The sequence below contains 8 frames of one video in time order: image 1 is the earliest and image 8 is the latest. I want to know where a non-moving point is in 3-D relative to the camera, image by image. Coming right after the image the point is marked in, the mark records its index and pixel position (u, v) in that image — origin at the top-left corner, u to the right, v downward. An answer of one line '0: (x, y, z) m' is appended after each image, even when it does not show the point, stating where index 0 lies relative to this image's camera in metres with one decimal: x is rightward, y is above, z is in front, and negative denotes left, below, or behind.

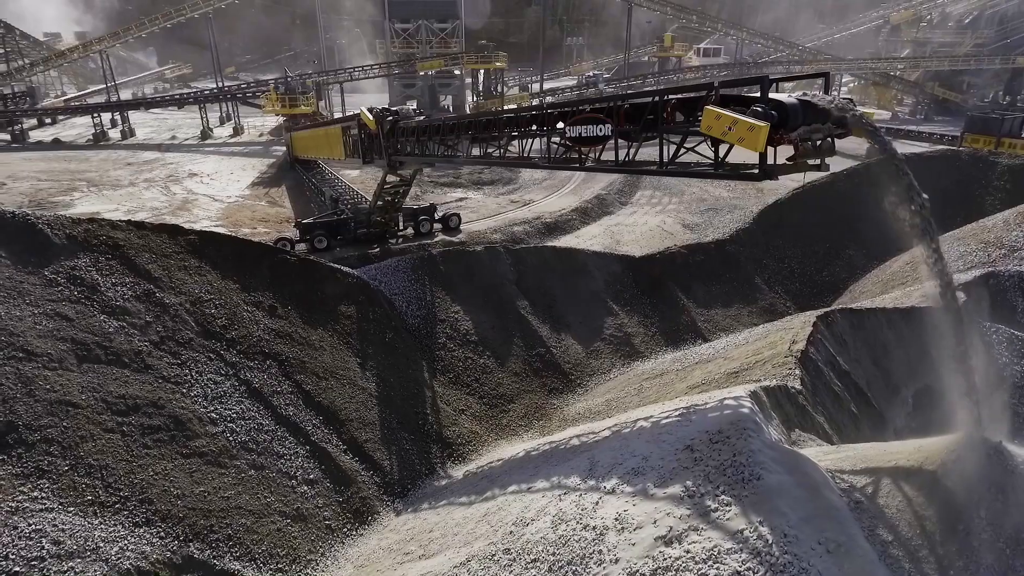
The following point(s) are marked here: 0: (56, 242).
0: (-7.7, +0.8, +9.5) m
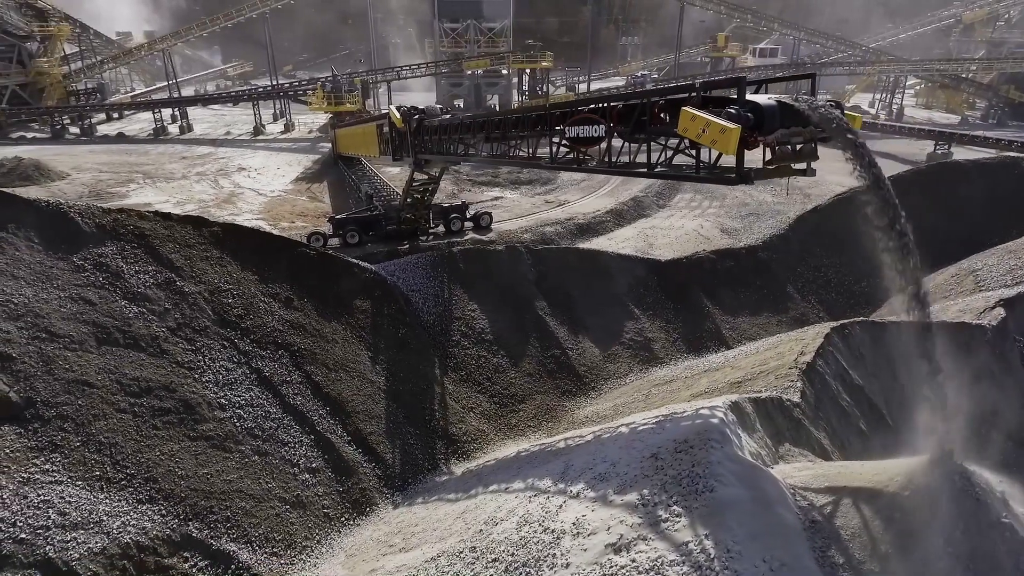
0: (-7.6, +1.0, +10.1) m
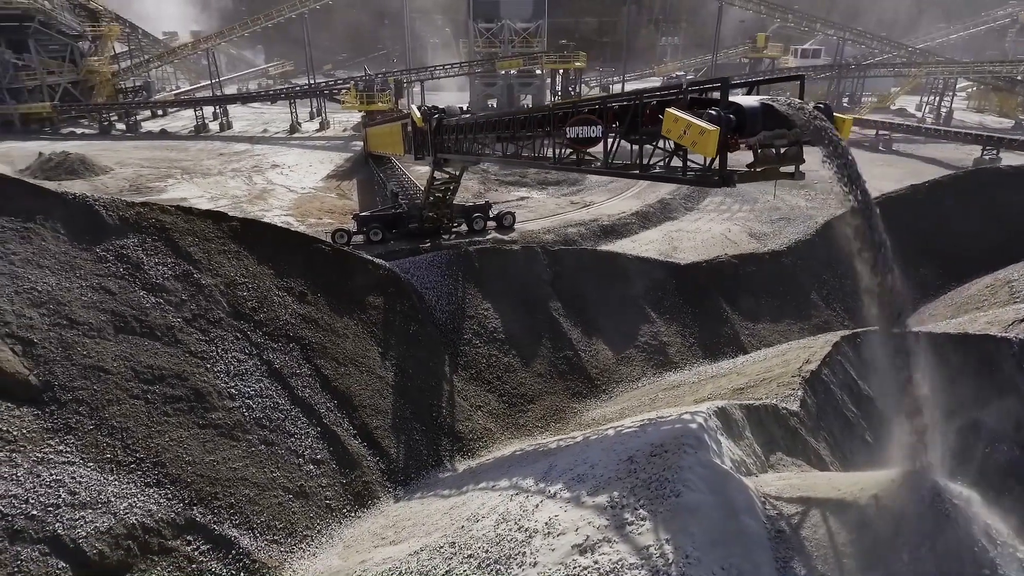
0: (-7.5, +1.2, +10.5) m
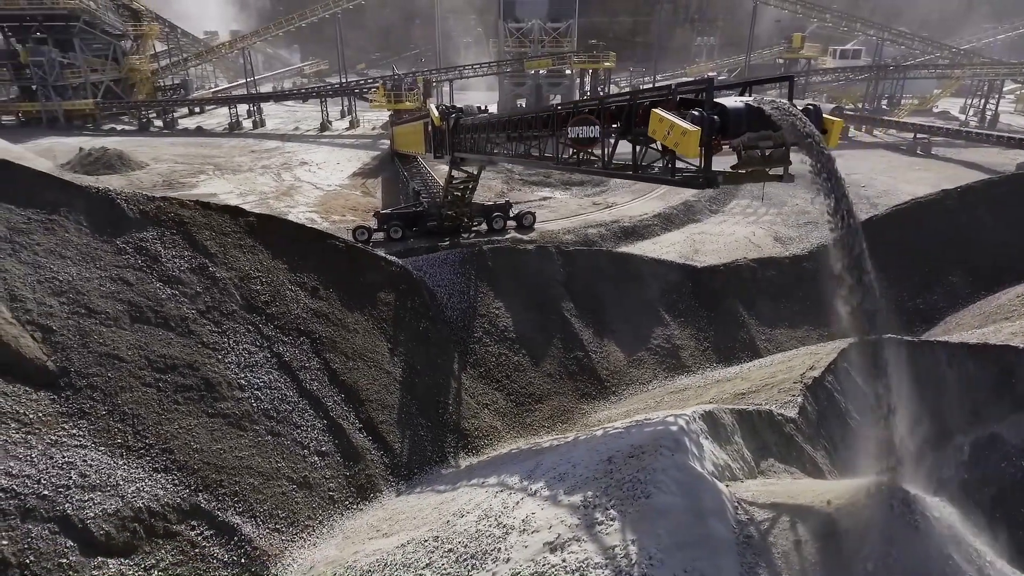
0: (-7.4, +1.4, +10.9) m
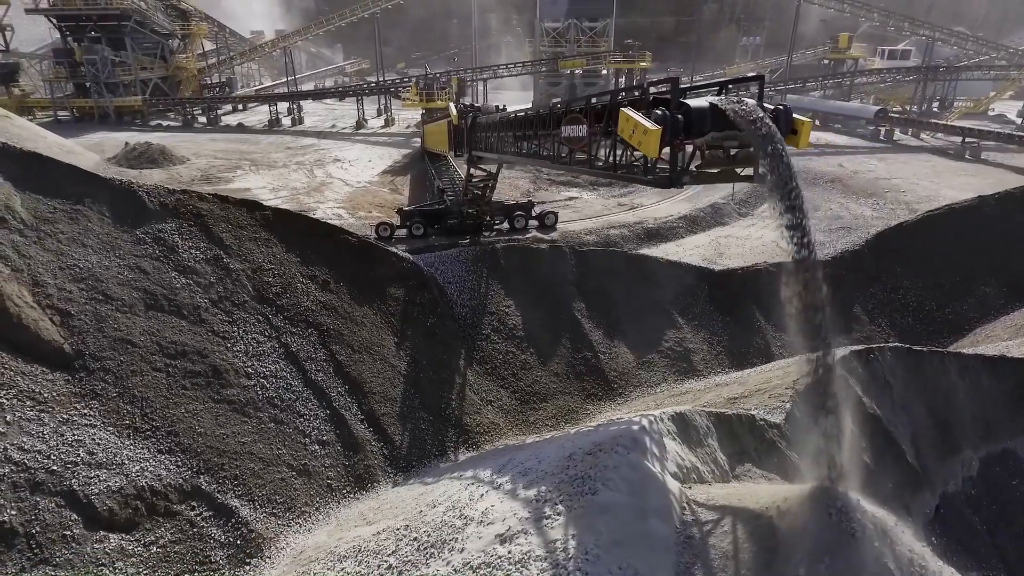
0: (-7.3, +1.6, +11.3) m
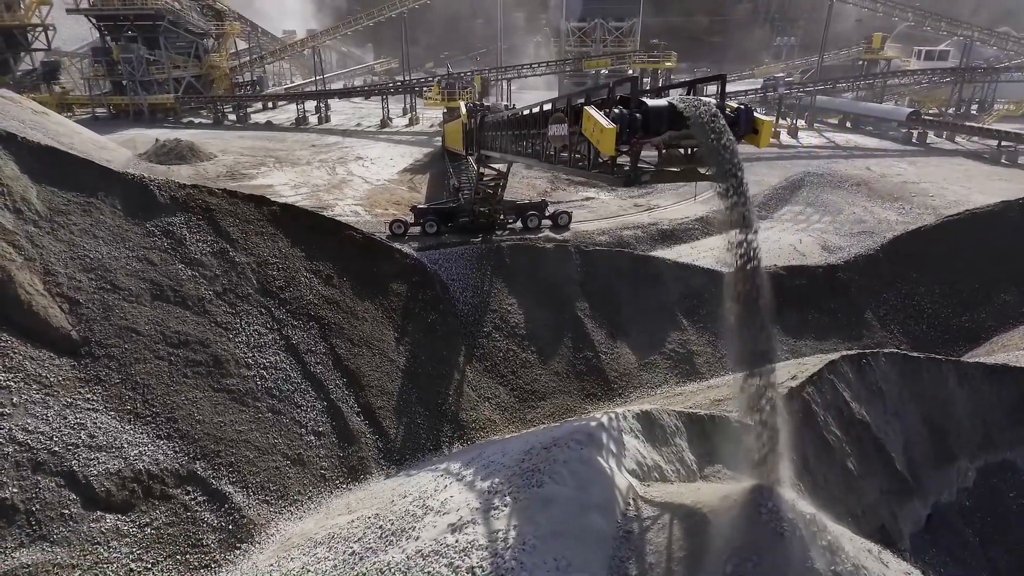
0: (-7.3, +1.8, +11.7) m
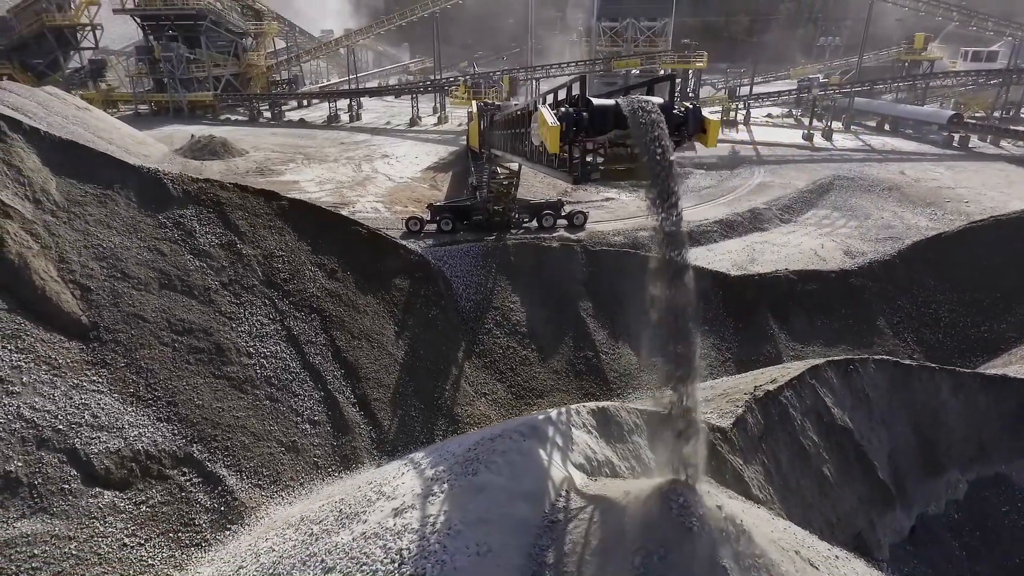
0: (-7.4, +2.0, +12.2) m
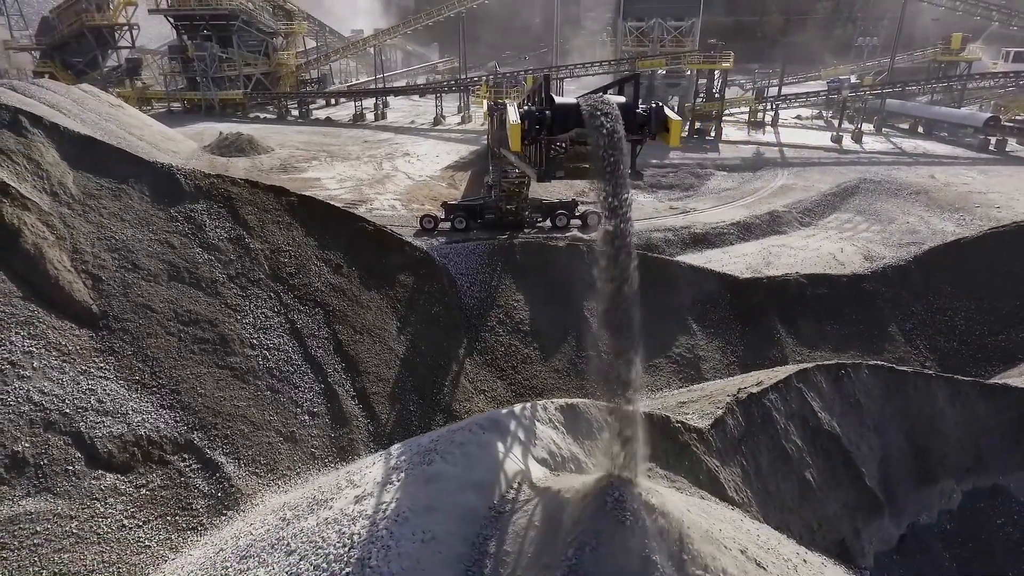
0: (-7.3, +2.2, +12.6) m
